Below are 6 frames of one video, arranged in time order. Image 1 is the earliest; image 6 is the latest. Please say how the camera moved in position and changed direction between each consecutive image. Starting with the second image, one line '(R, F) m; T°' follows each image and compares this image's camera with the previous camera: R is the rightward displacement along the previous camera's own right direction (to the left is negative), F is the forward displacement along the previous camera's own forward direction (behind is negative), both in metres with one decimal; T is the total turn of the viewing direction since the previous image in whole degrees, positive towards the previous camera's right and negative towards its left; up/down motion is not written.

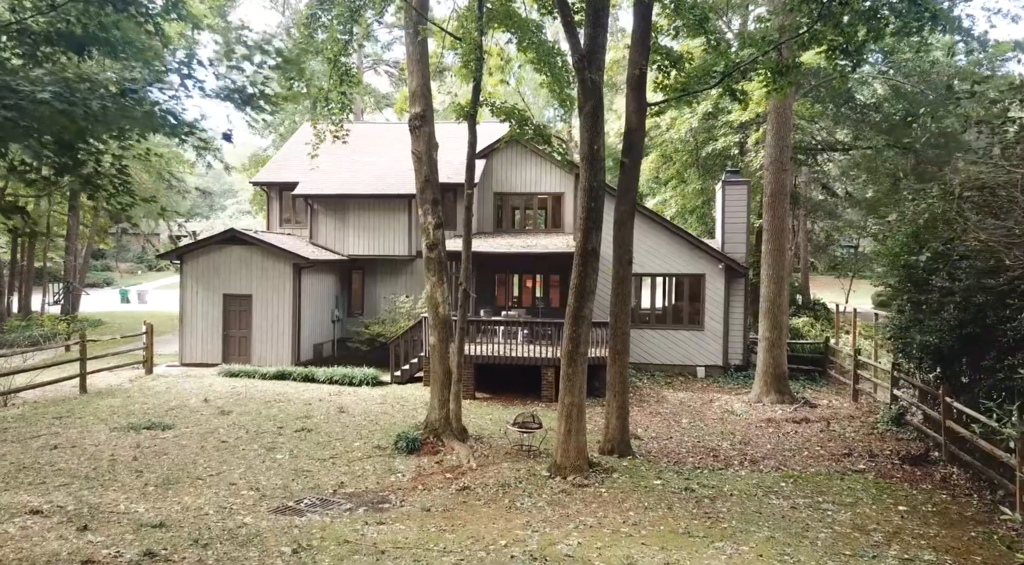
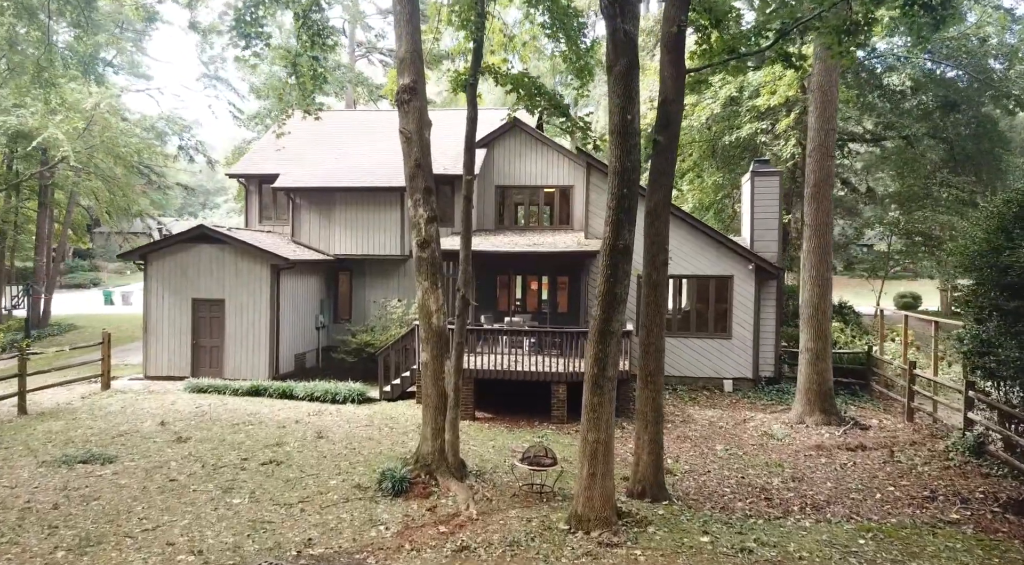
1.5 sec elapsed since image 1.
(-0.1, +2.1) m; 0°
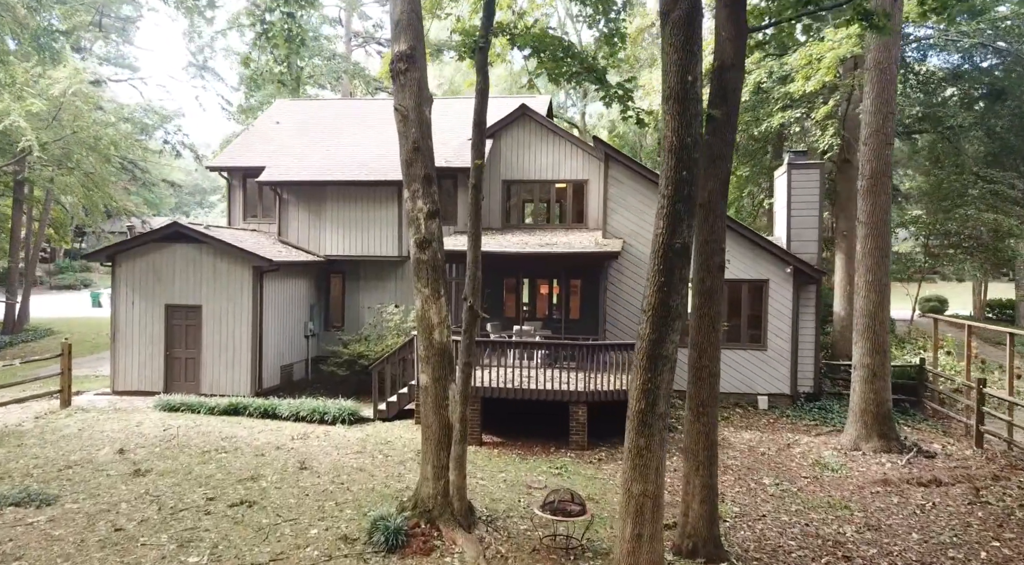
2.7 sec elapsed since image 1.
(-0.2, +1.8) m; 0°
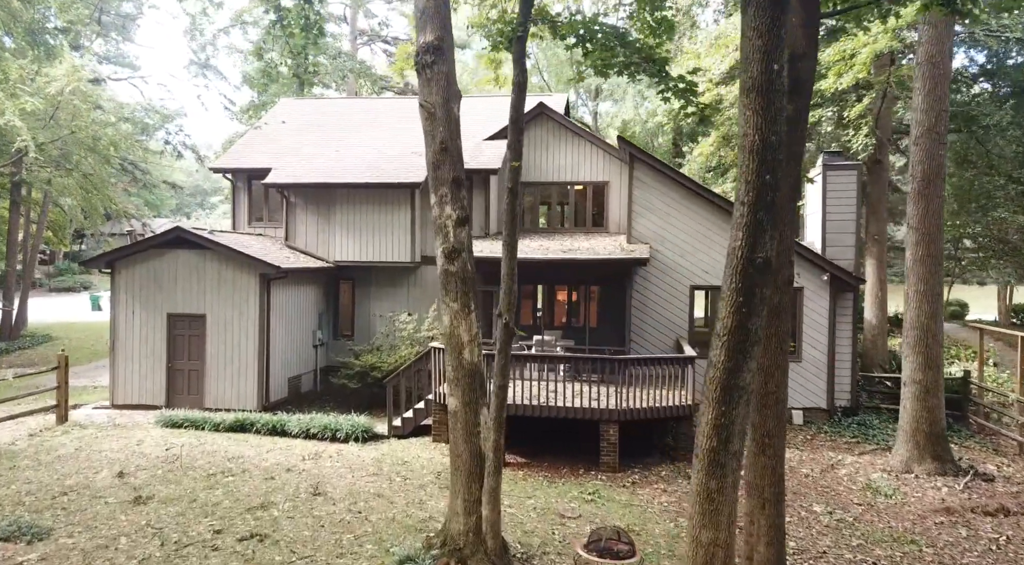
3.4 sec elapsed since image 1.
(-0.4, +0.8) m; 0°
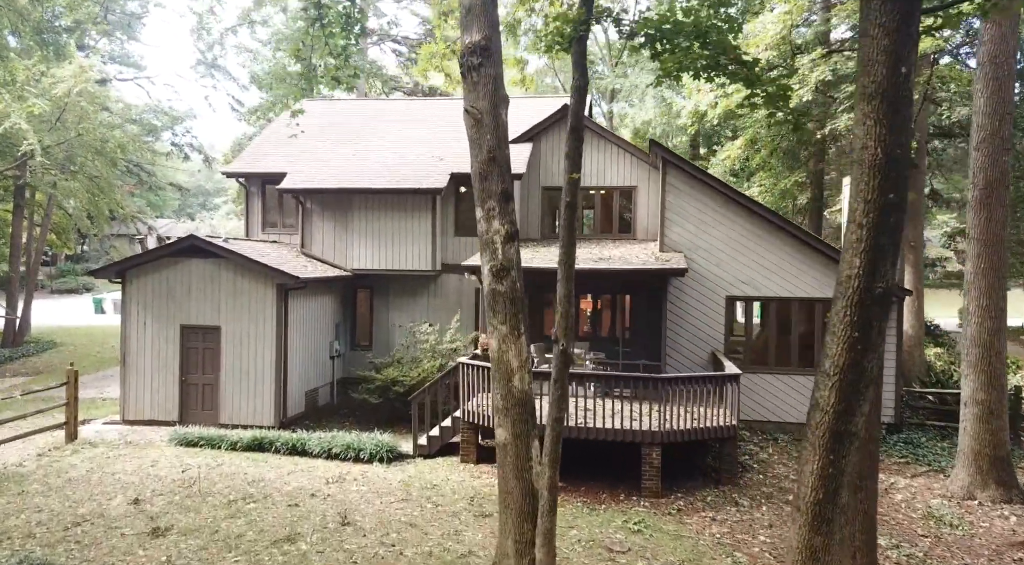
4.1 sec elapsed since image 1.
(-0.6, +0.6) m; 0°
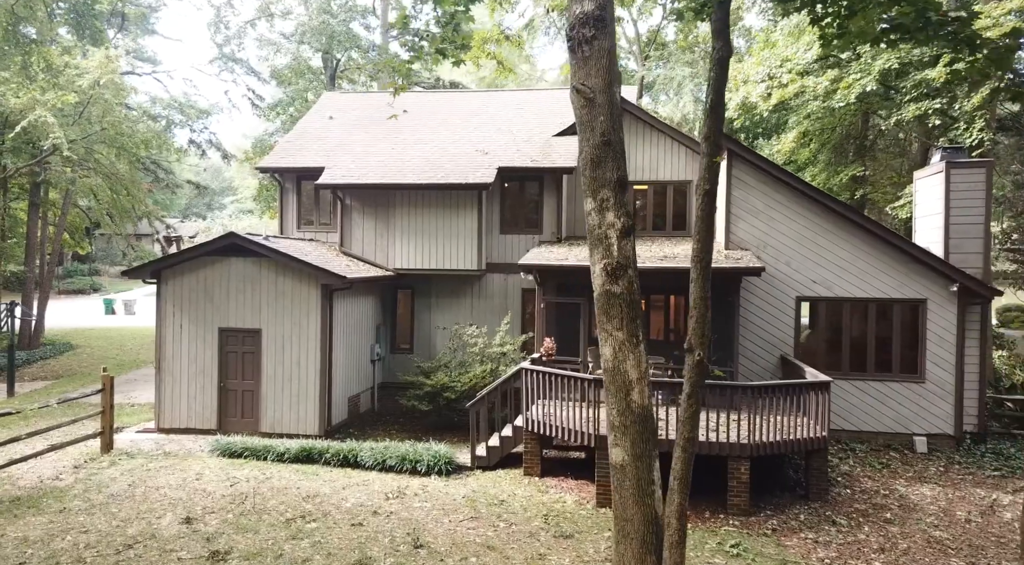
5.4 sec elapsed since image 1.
(-1.1, +0.8) m; 0°
